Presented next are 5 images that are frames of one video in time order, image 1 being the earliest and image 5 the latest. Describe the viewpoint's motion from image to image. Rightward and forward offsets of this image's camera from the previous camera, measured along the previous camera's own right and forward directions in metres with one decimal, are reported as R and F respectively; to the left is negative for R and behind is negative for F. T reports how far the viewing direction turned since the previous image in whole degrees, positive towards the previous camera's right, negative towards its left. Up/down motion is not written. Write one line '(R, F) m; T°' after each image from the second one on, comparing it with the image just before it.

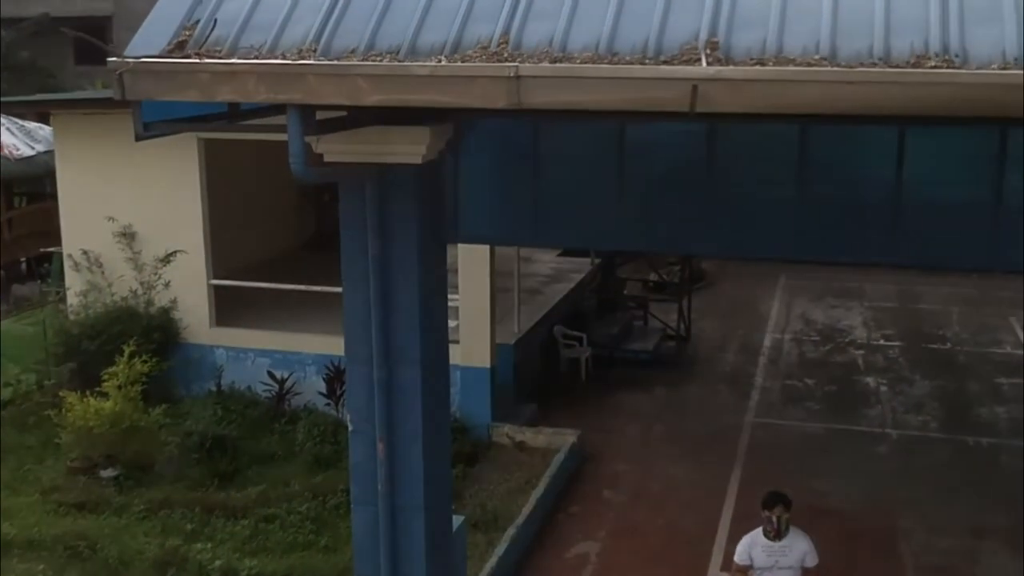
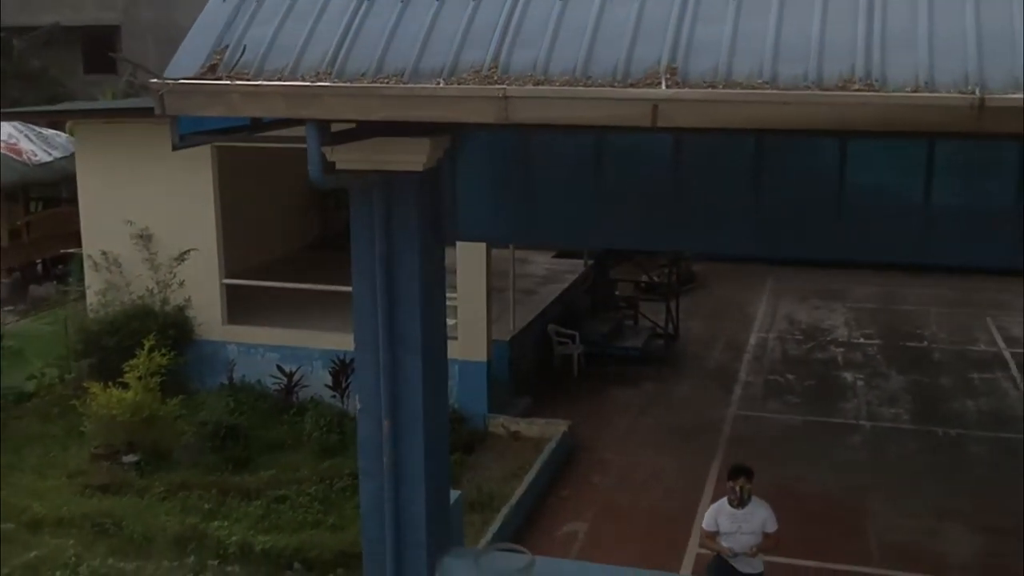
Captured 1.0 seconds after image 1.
(0.0, -0.5) m; 0°
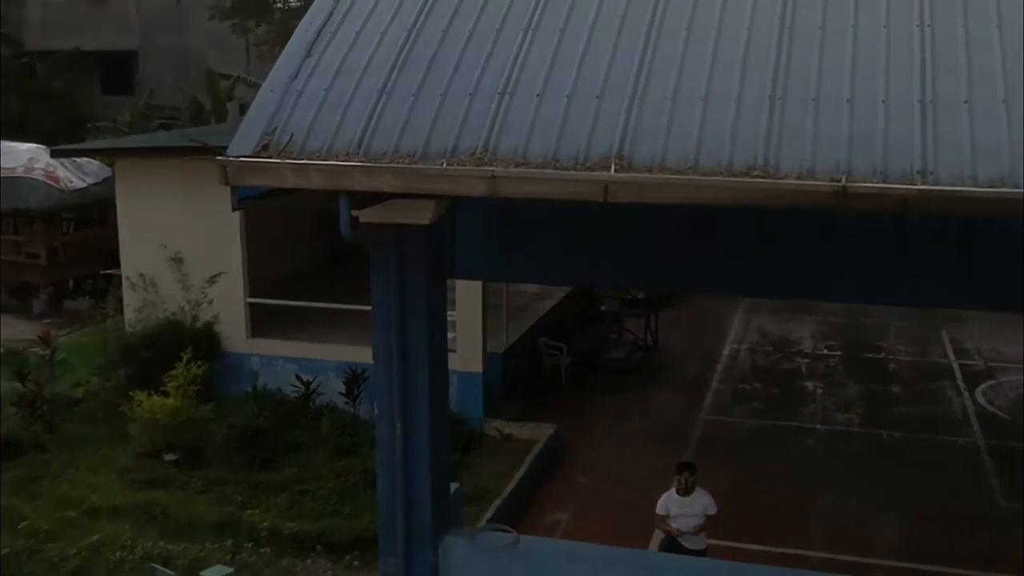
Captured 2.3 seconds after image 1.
(0.0, -1.1) m; 0°
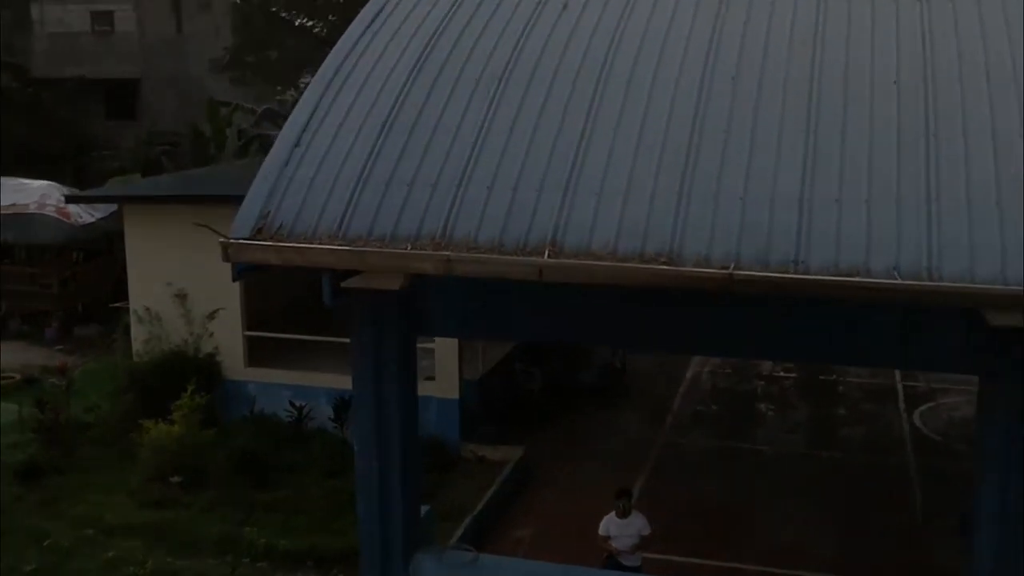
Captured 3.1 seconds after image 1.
(+0.2, -1.0) m; 0°
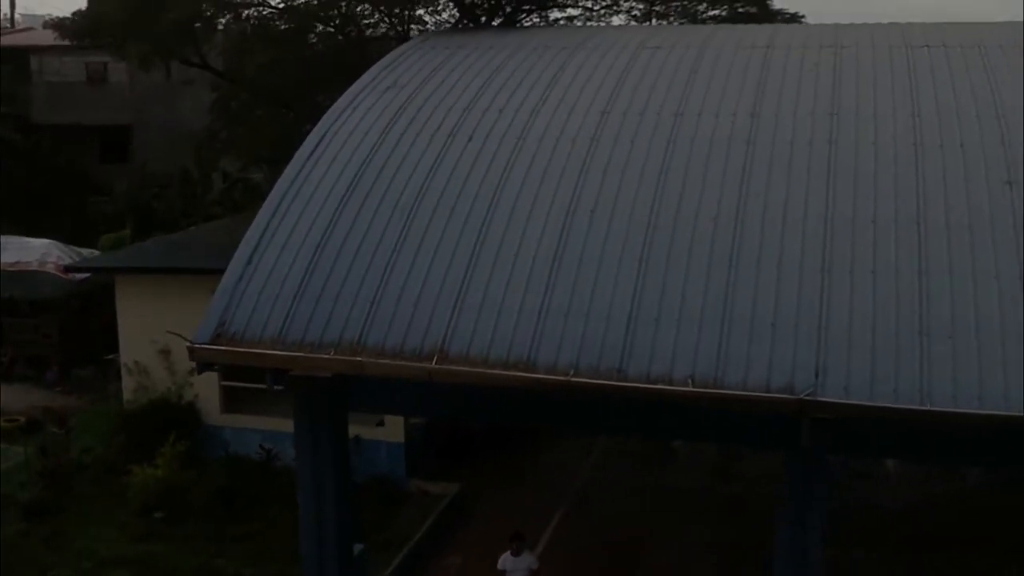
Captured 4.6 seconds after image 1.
(+0.6, -1.7) m; 0°
